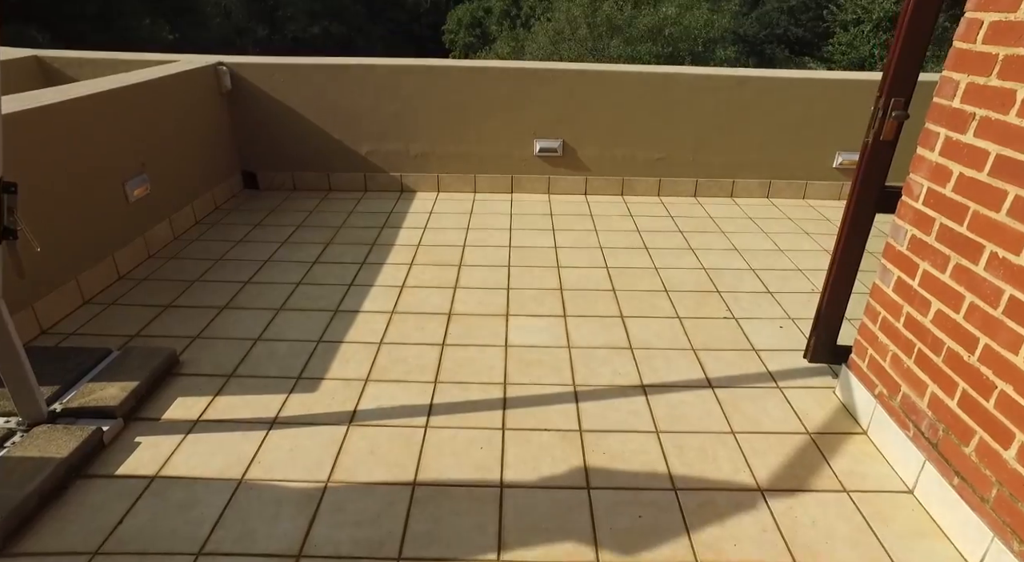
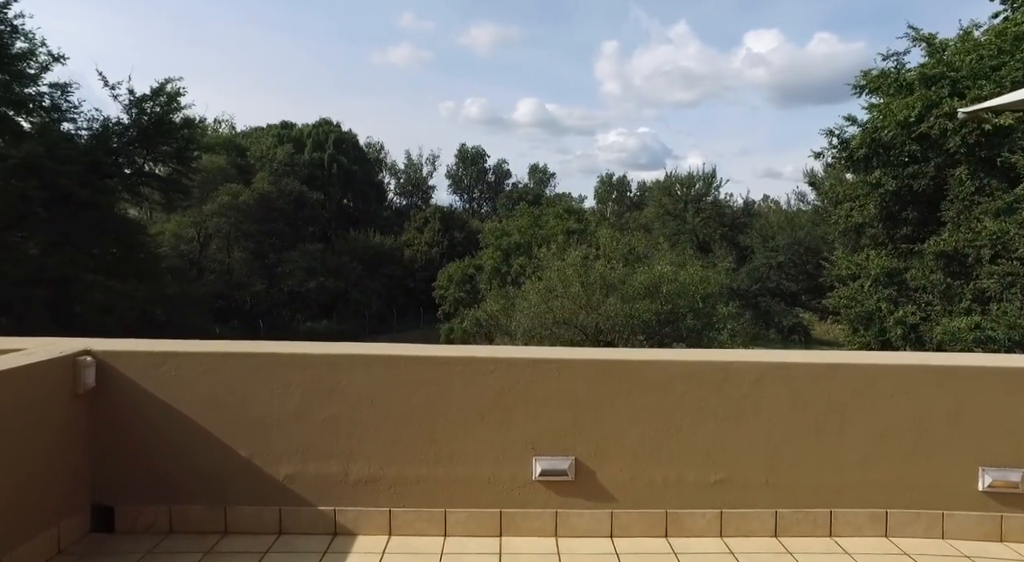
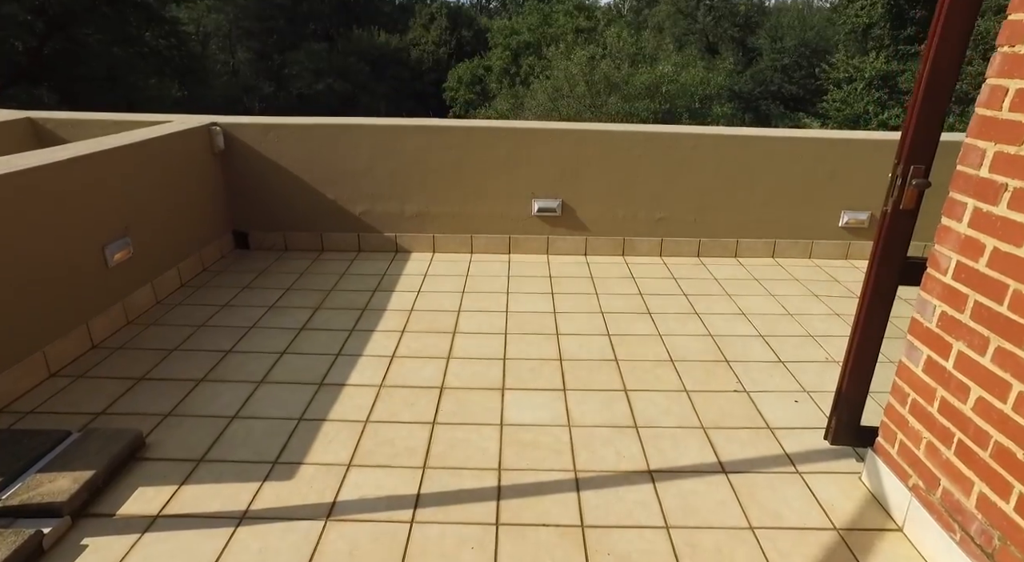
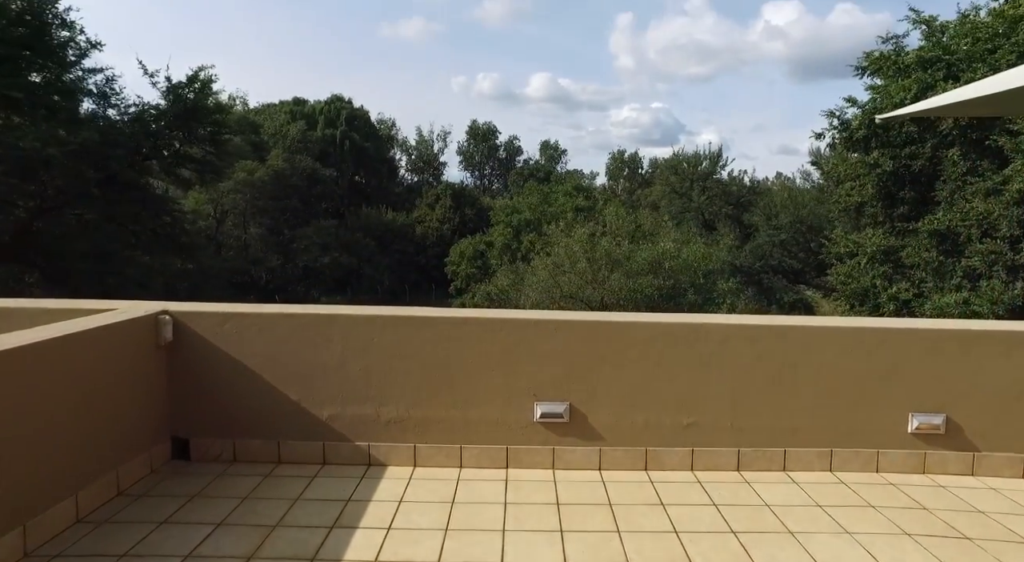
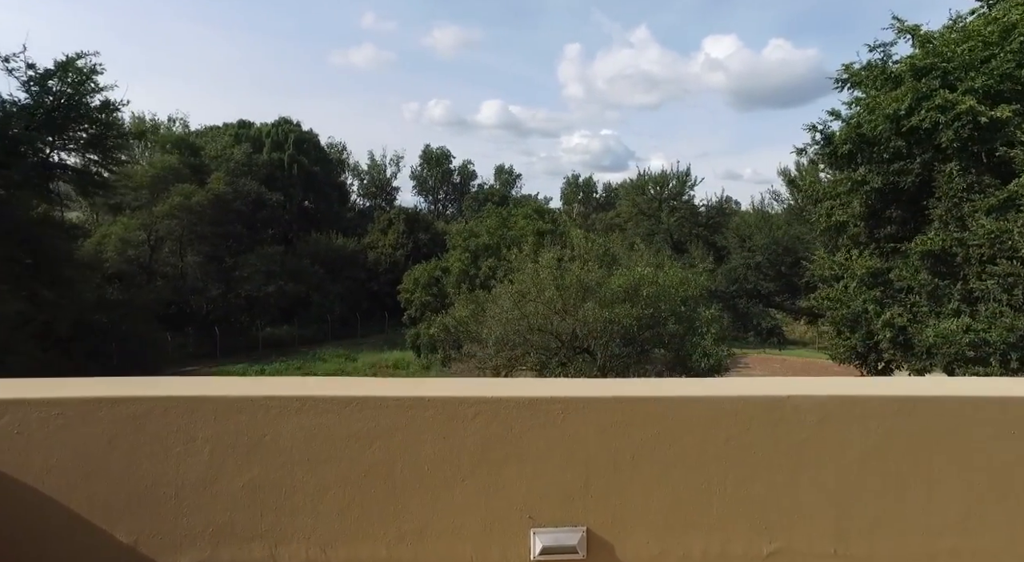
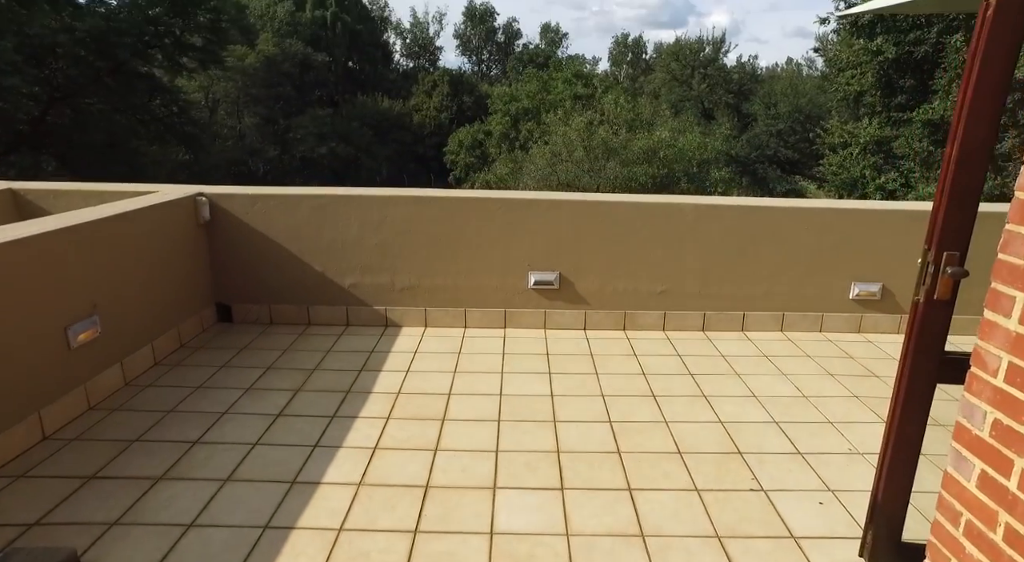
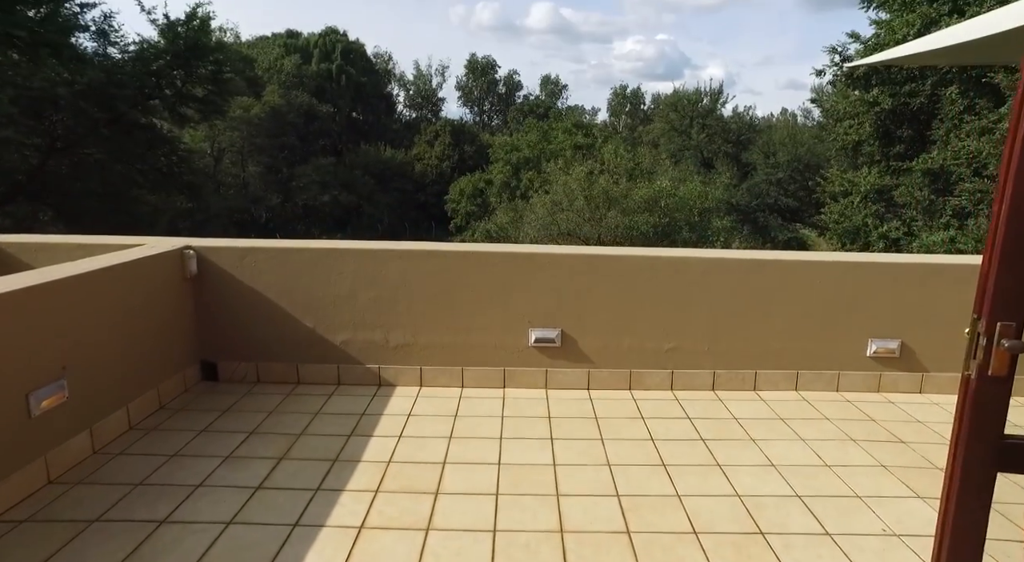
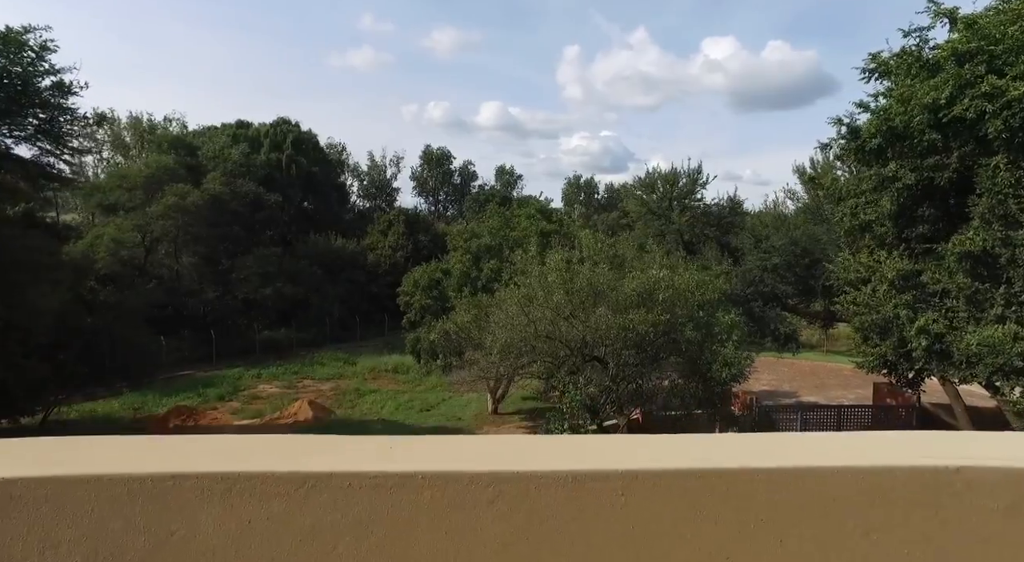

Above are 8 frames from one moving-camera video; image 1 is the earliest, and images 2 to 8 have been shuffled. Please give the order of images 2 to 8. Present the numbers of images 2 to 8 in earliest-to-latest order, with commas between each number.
3, 6, 7, 4, 2, 5, 8
